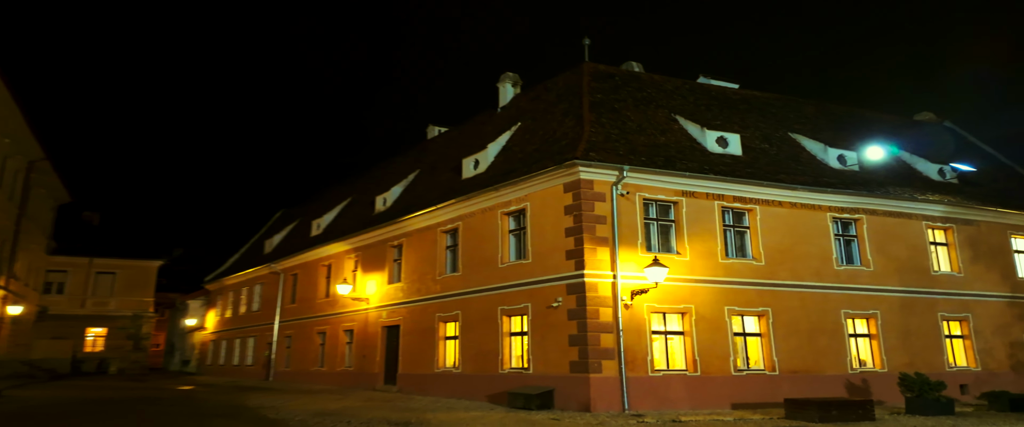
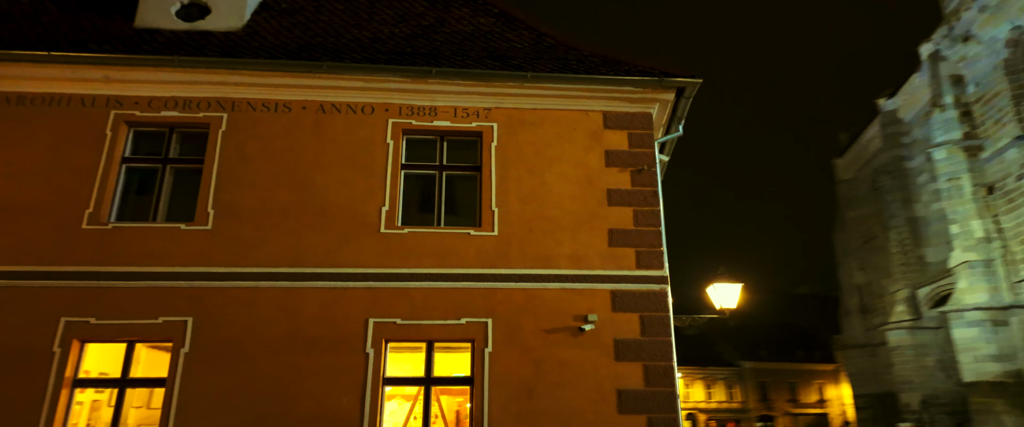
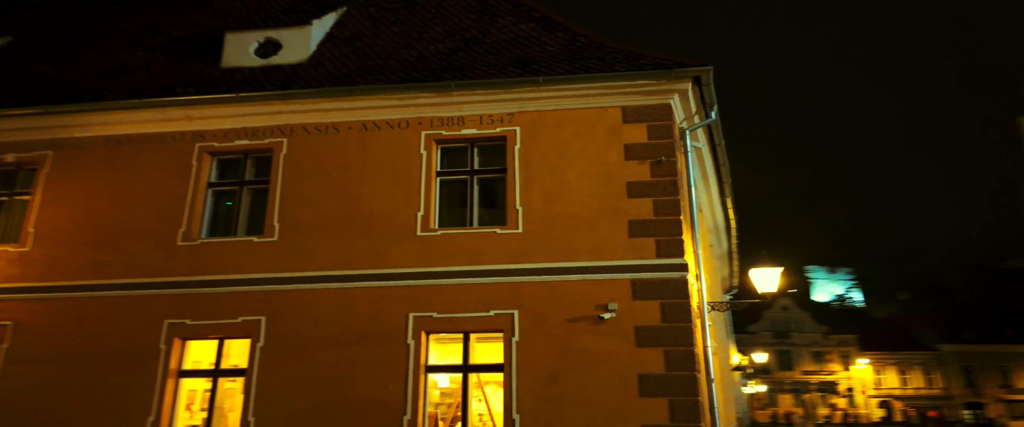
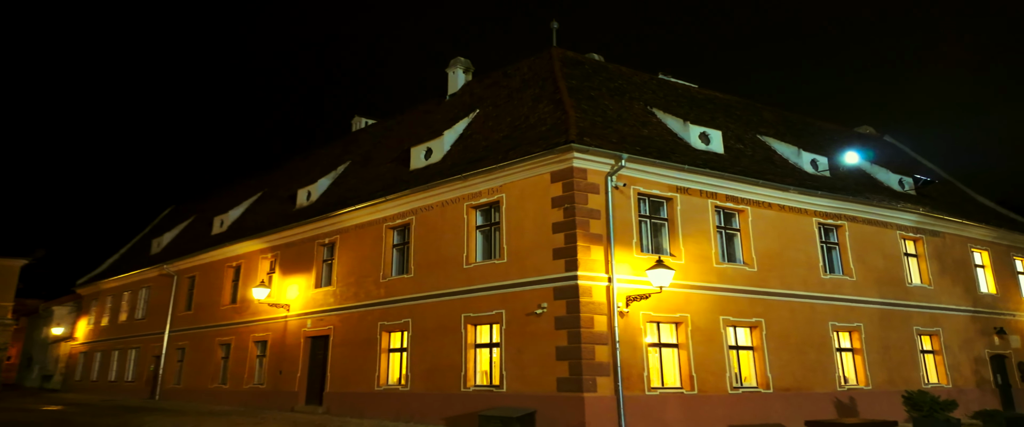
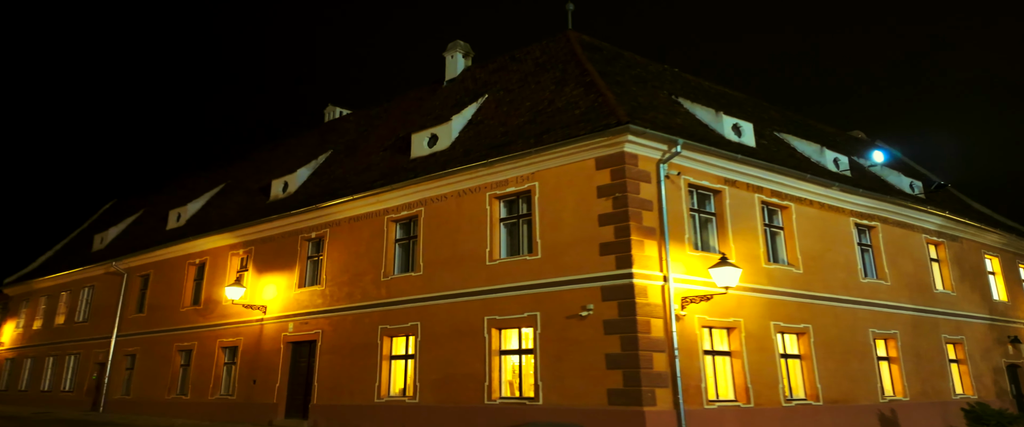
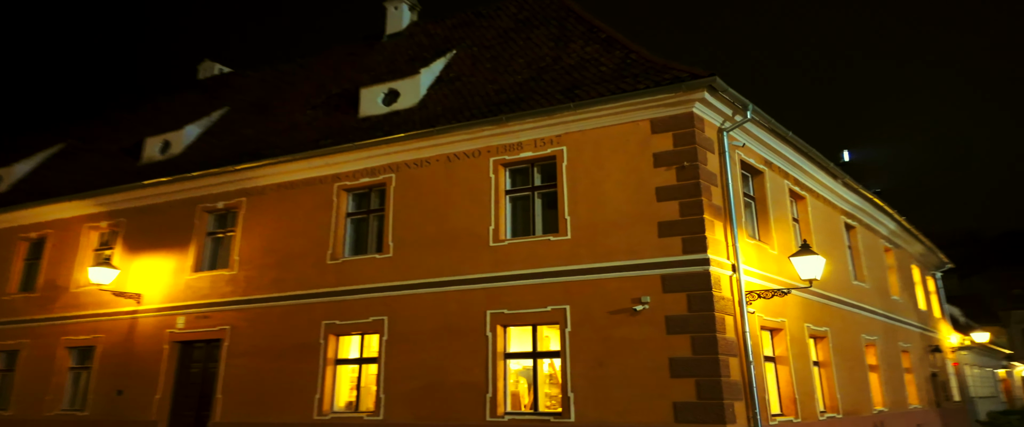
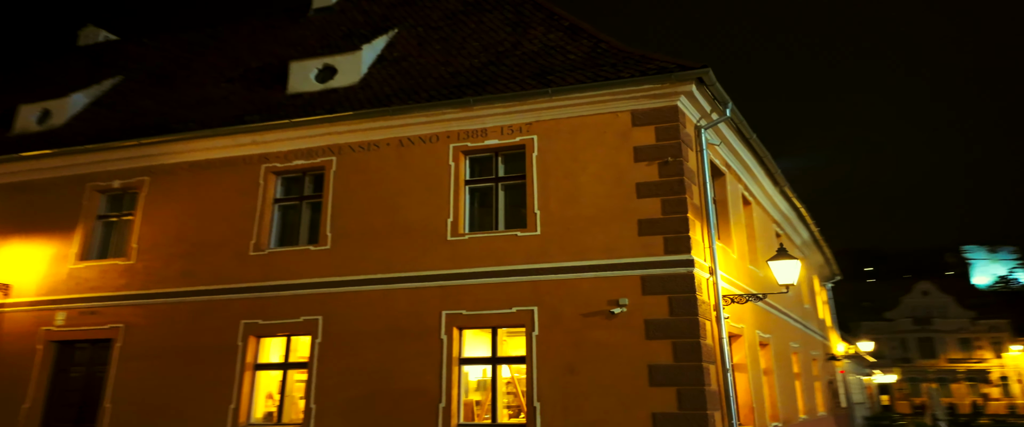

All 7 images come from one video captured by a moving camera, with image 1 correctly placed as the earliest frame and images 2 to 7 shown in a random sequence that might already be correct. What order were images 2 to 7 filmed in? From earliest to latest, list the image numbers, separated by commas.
4, 5, 6, 7, 3, 2
